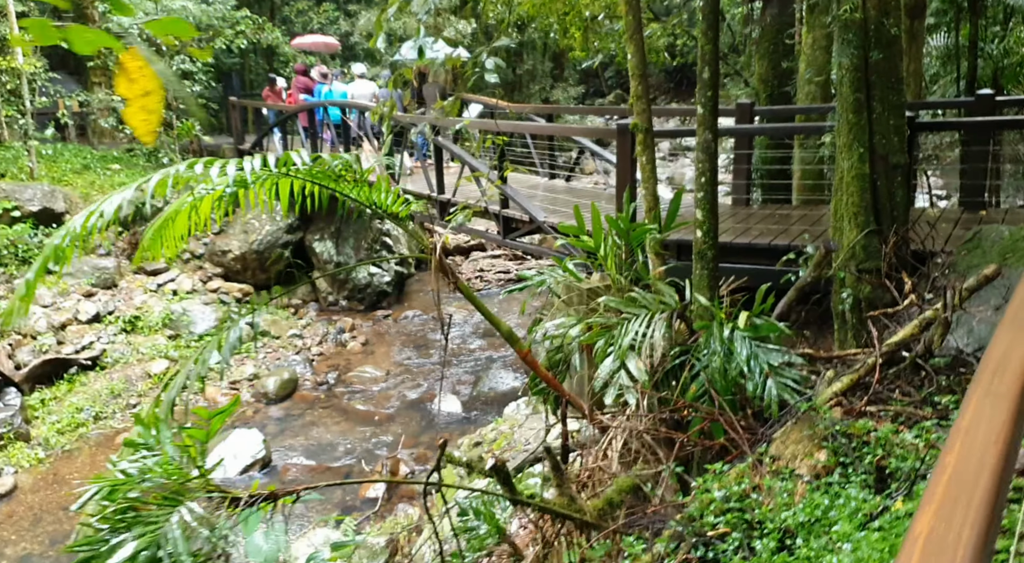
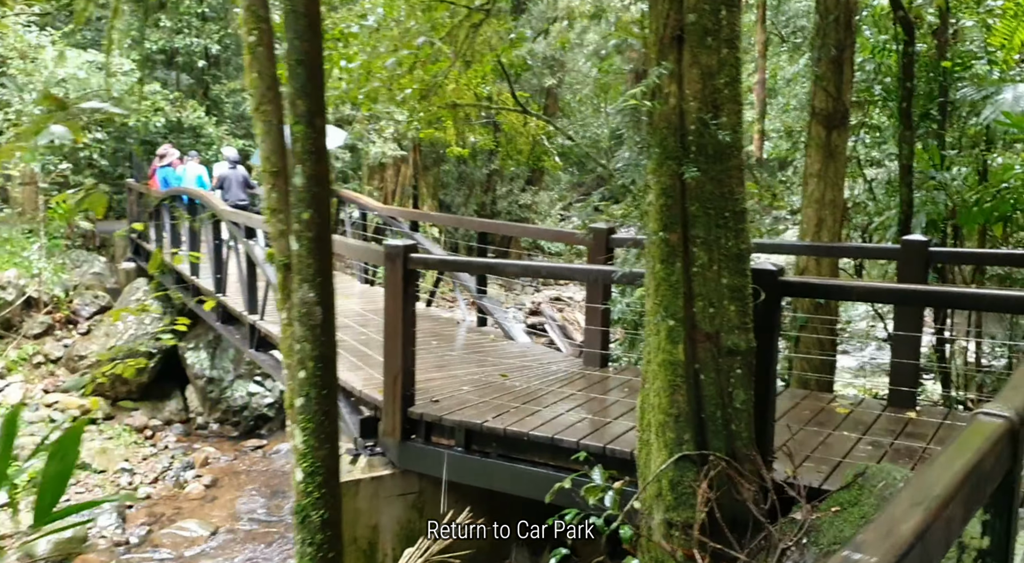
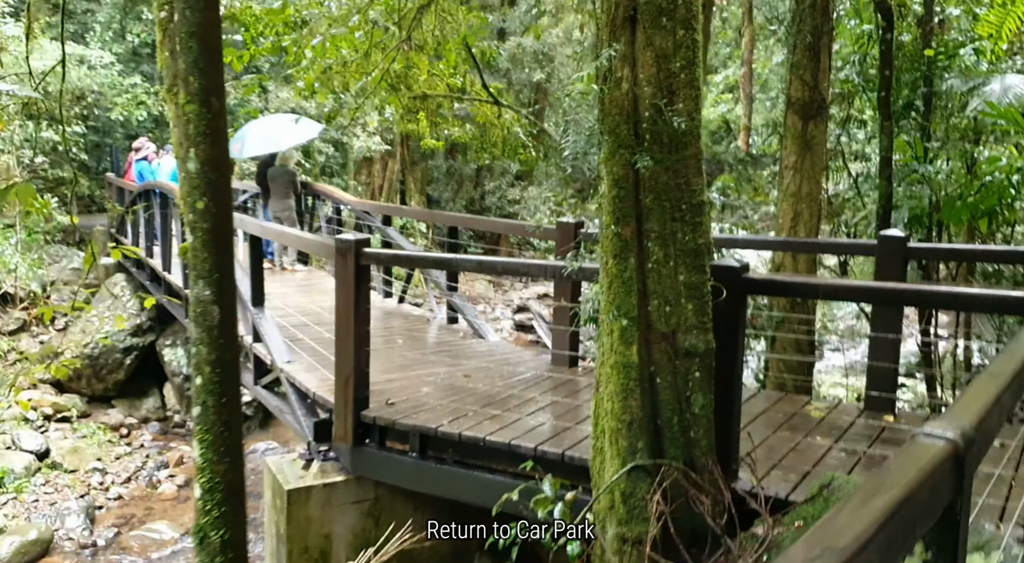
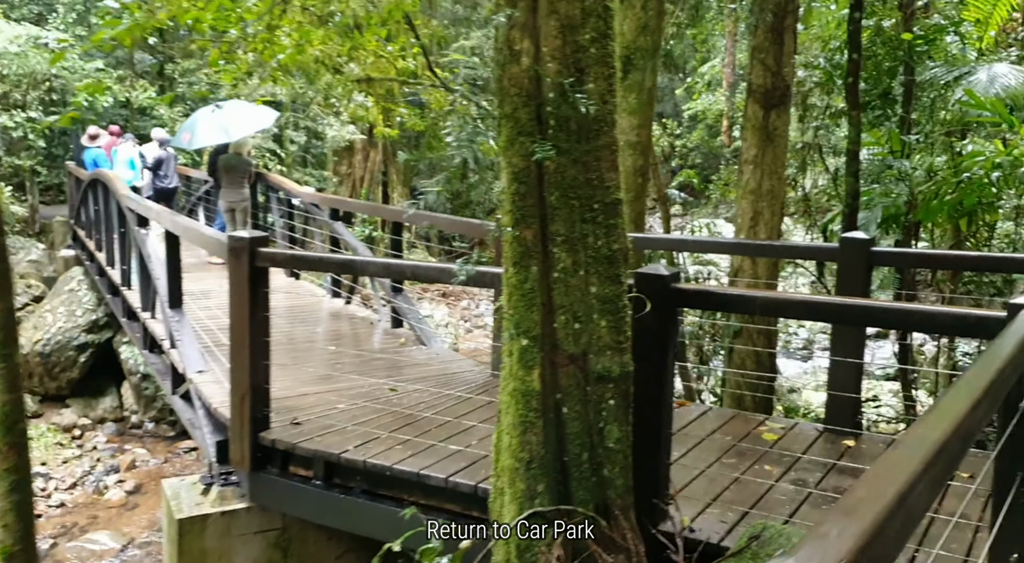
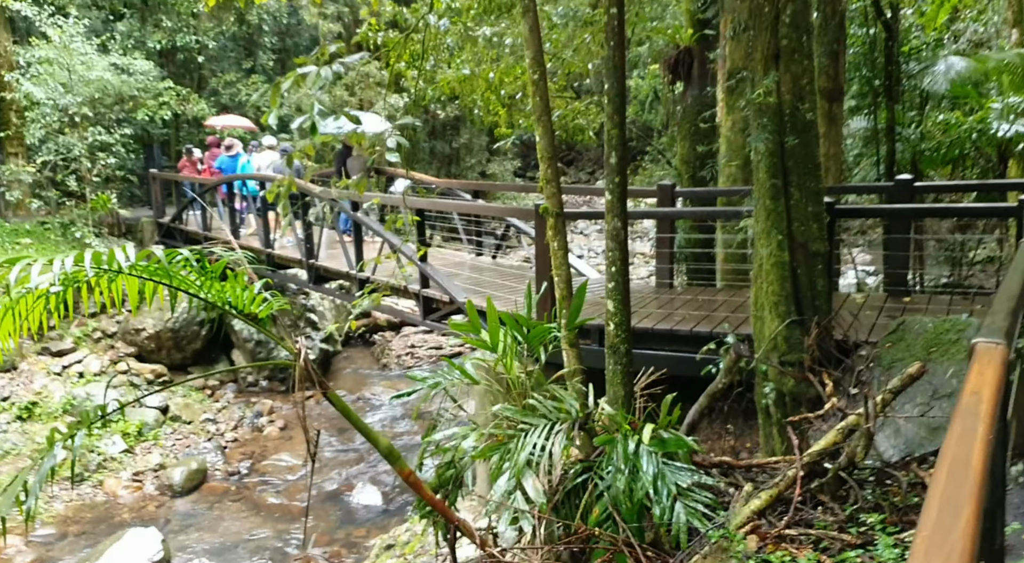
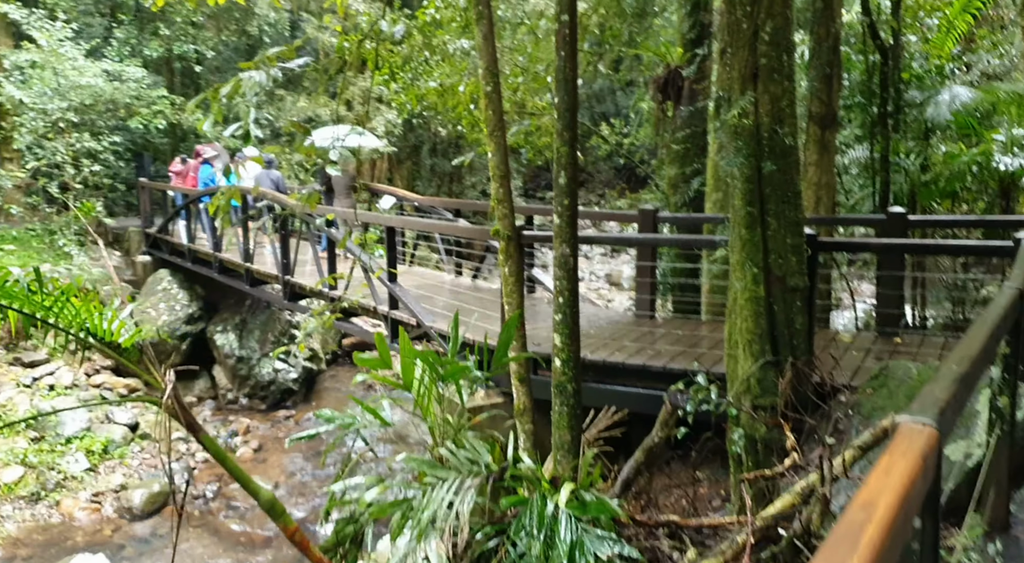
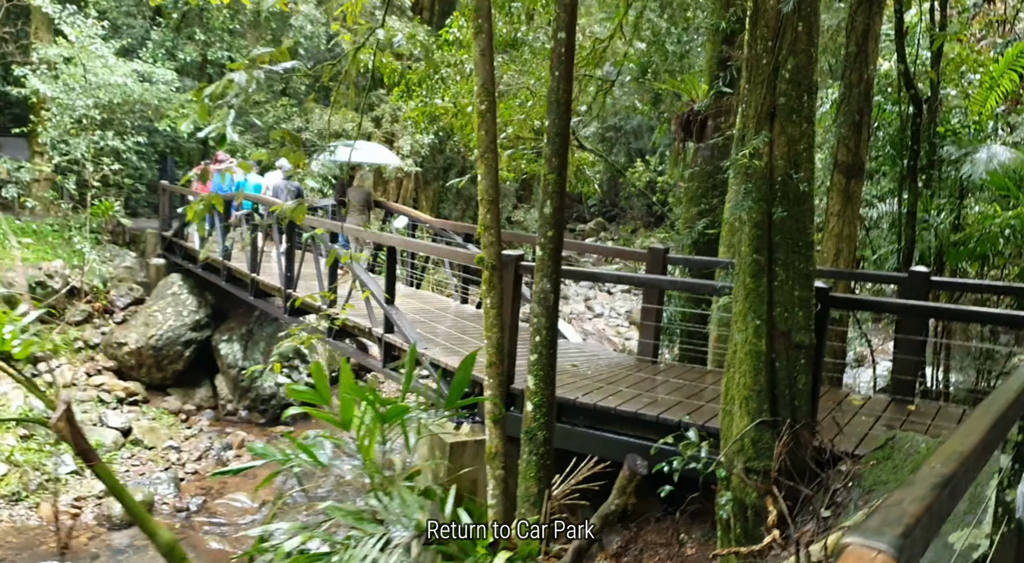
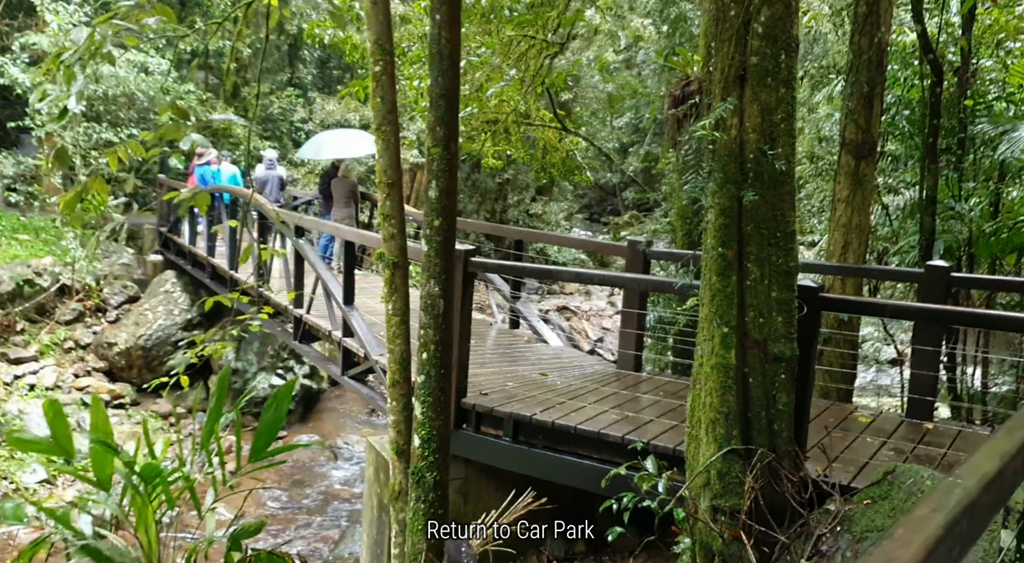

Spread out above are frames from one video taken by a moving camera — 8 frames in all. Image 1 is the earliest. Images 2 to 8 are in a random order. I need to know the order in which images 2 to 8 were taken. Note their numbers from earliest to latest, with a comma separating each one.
5, 6, 7, 8, 2, 3, 4
